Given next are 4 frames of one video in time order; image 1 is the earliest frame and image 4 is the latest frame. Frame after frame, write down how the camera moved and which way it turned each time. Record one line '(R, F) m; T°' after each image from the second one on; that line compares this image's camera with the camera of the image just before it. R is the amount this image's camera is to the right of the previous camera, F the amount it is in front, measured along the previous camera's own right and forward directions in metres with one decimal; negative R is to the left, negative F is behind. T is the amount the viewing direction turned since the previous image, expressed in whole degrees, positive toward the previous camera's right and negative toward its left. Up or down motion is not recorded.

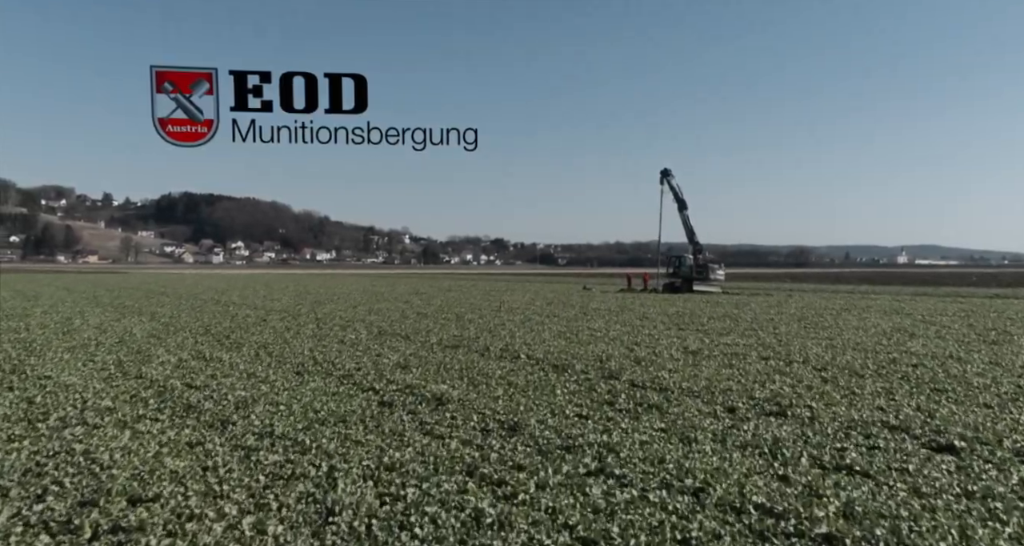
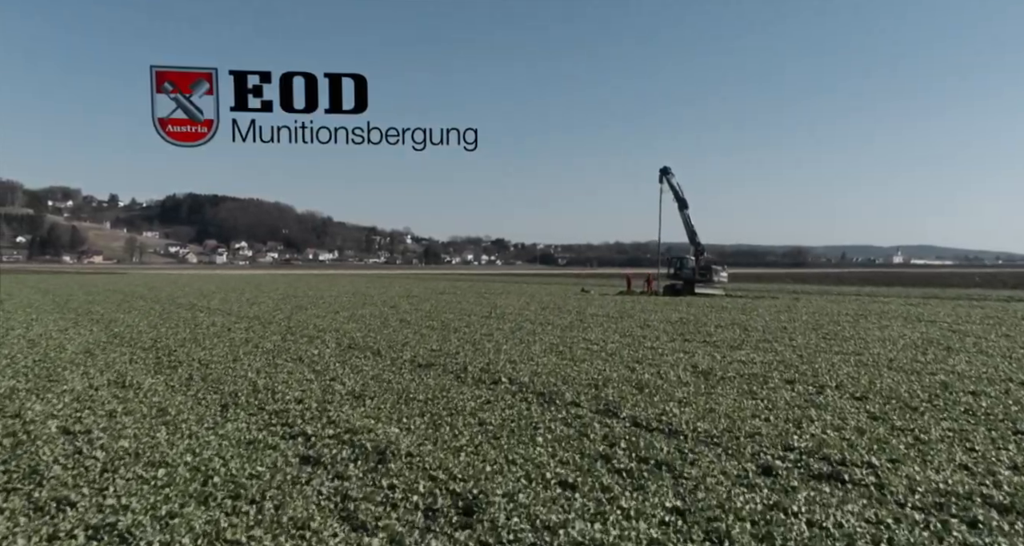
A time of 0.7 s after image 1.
(+0.3, +1.7) m; 0°
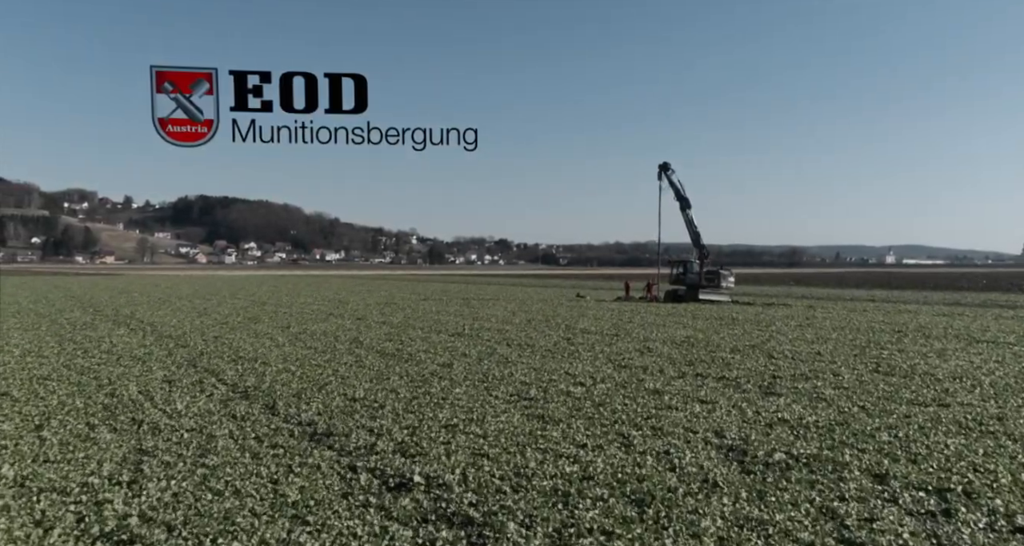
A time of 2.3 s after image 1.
(+0.7, +3.7) m; 0°
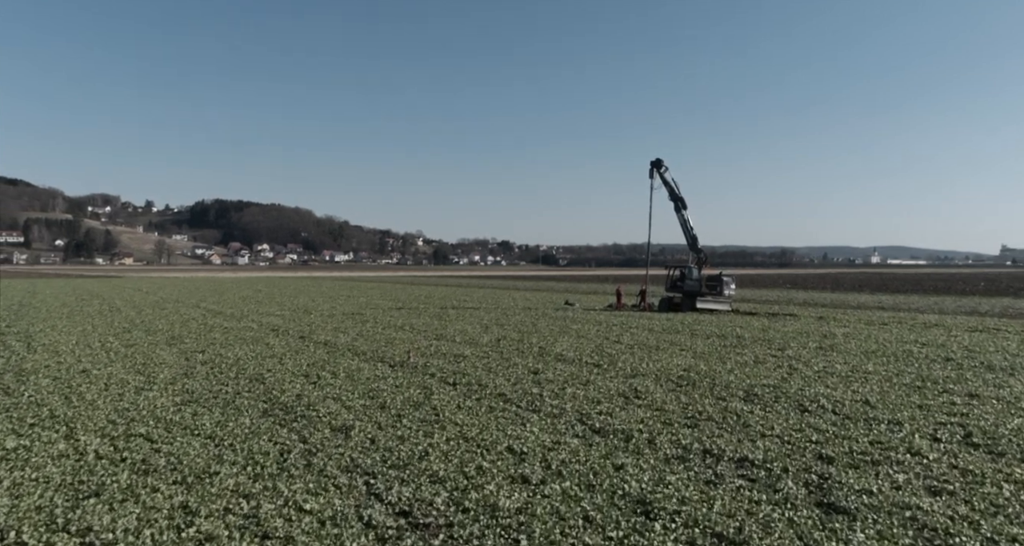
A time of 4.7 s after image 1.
(+1.0, +4.3) m; 0°
